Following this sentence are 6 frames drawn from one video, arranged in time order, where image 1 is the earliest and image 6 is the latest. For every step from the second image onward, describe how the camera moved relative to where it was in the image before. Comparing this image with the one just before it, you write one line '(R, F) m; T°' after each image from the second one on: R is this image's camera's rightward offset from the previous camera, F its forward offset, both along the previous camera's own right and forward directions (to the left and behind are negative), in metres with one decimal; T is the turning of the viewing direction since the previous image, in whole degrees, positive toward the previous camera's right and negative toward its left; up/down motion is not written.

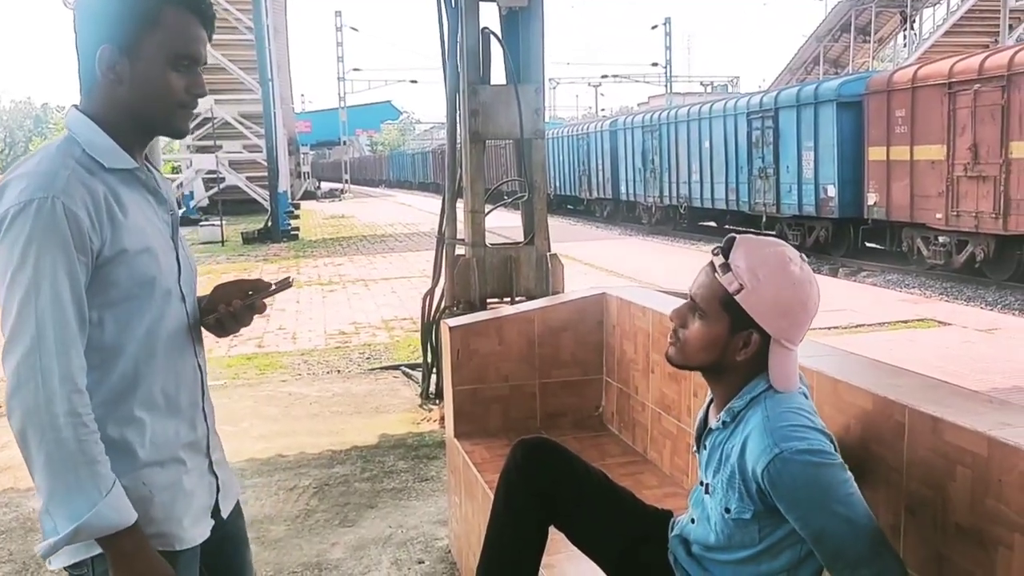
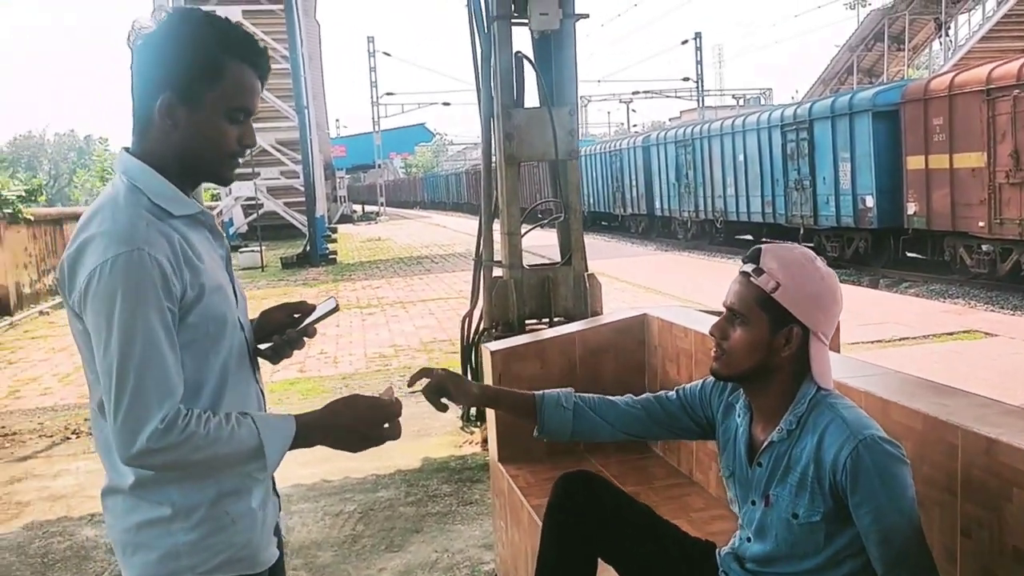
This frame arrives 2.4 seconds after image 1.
(0.0, 0.0) m; -2°
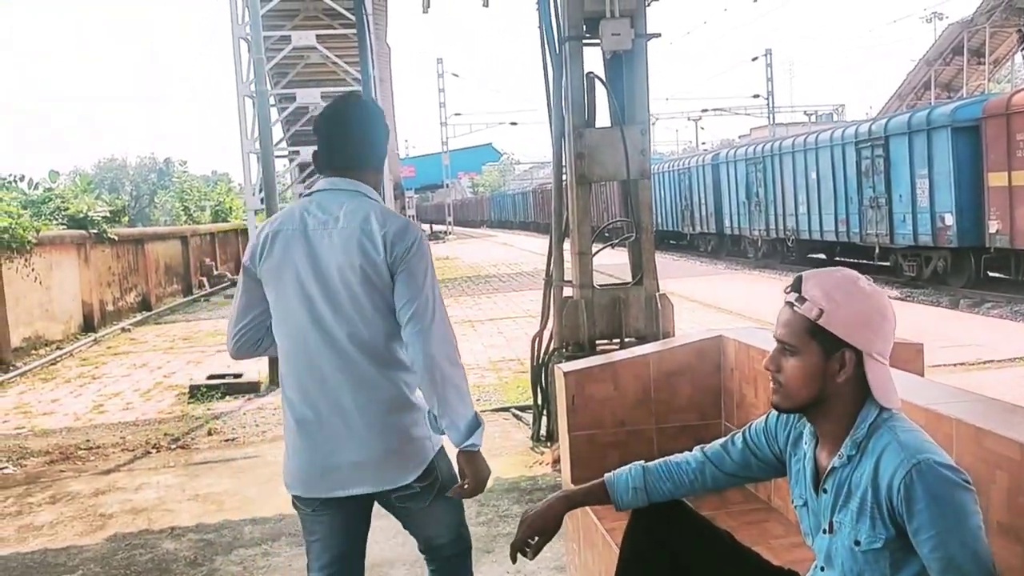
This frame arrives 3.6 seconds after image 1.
(0.0, 0.0) m; -4°
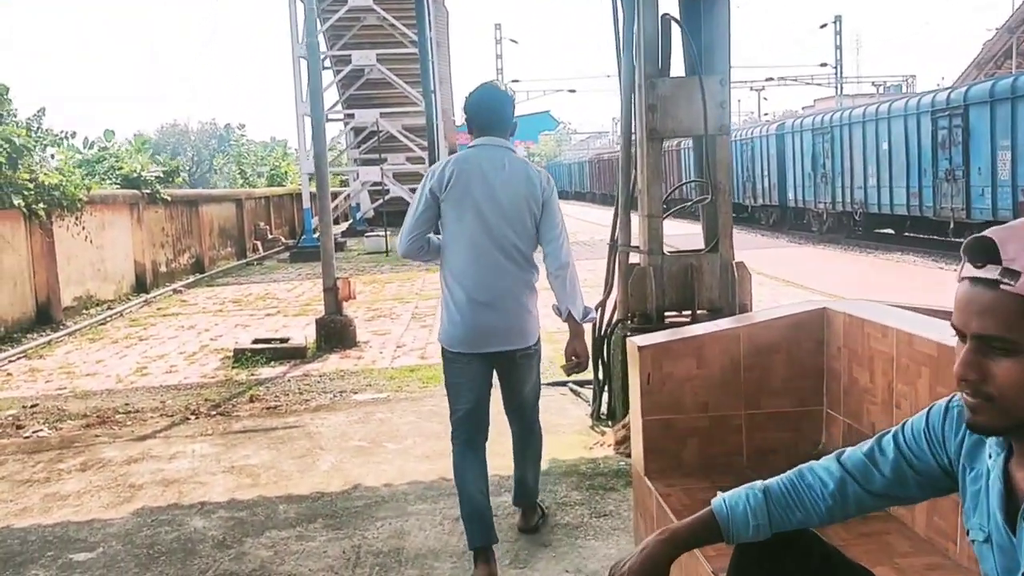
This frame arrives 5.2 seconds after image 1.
(0.0, +0.5) m; -3°
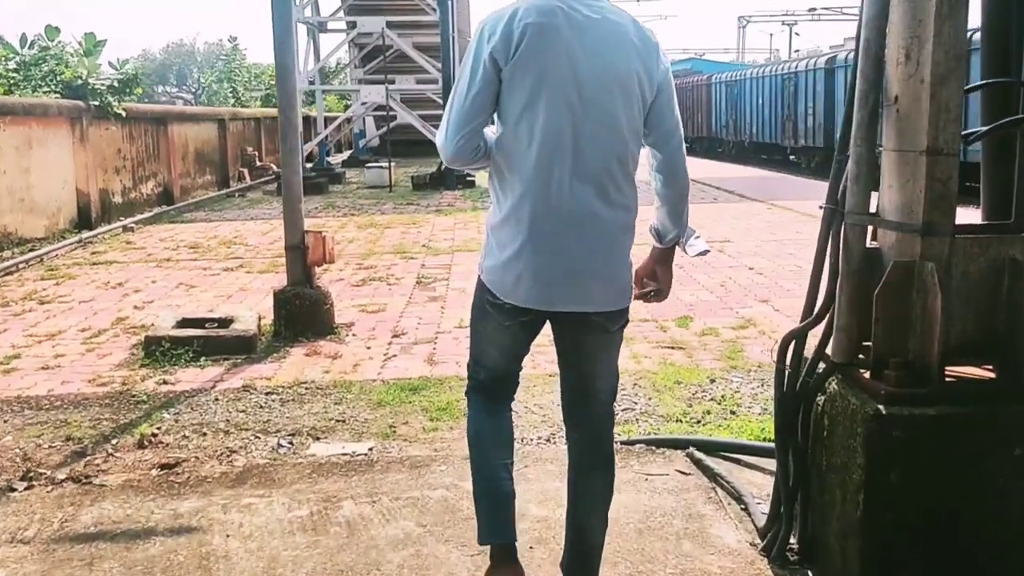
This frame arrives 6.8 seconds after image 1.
(-0.3, +3.0) m; 0°
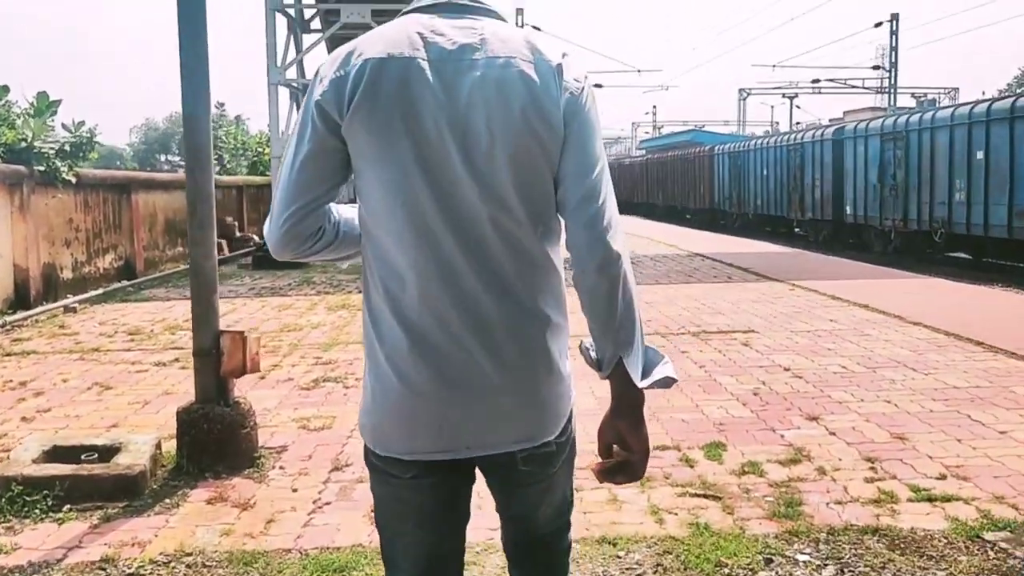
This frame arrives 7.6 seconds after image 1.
(+0.1, +1.4) m; 0°
